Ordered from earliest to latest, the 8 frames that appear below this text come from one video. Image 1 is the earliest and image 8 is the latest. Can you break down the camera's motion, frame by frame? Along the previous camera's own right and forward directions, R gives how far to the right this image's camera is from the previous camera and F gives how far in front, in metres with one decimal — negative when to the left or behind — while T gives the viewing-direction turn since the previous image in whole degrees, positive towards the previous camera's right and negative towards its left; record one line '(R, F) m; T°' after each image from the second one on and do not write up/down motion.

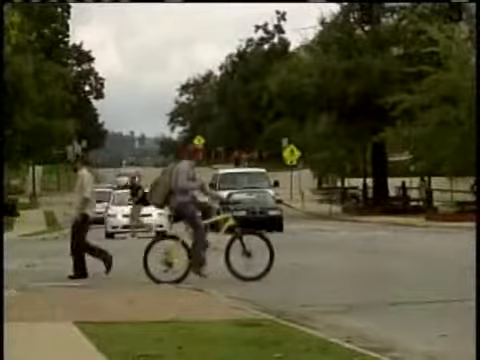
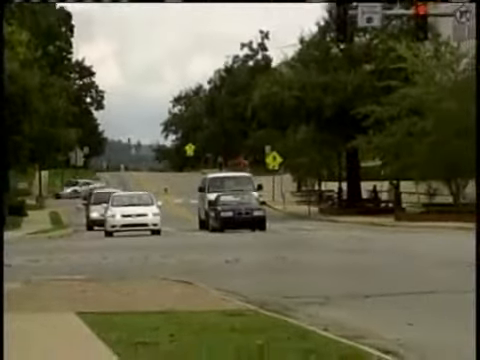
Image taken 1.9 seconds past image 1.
(+0.3, -1.4) m; -1°
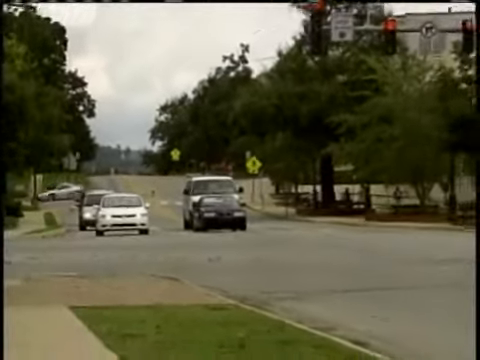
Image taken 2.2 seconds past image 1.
(+0.2, -1.1) m; 0°
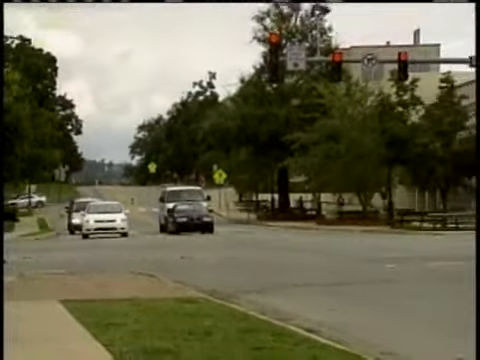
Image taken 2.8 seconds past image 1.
(+0.4, -2.5) m; 0°
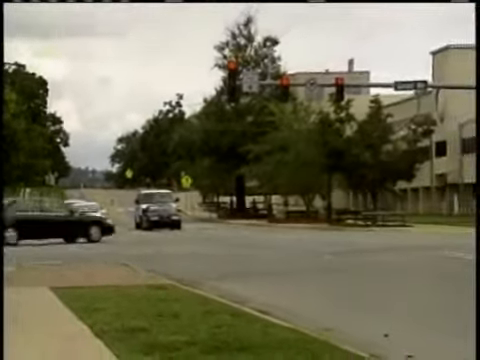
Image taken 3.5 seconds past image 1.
(+0.5, -3.3) m; 0°
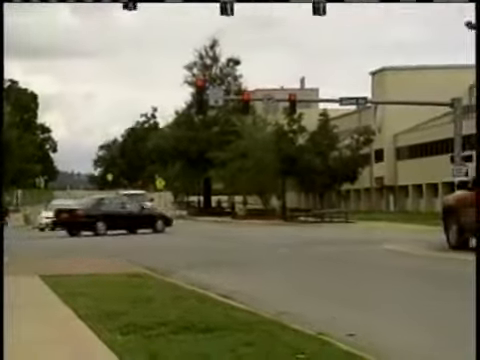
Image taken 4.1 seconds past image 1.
(+0.3, -3.2) m; +1°
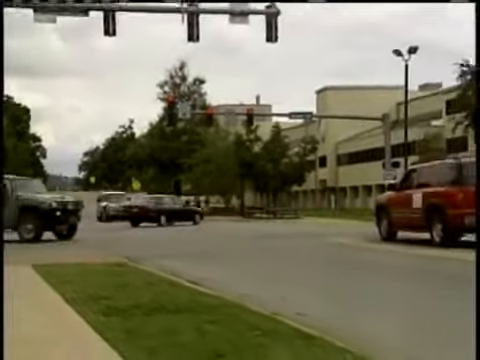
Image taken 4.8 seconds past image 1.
(+0.2, -4.1) m; +1°
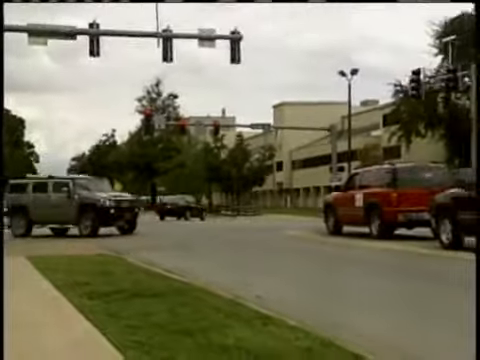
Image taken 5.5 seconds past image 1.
(+0.2, -4.4) m; +1°
